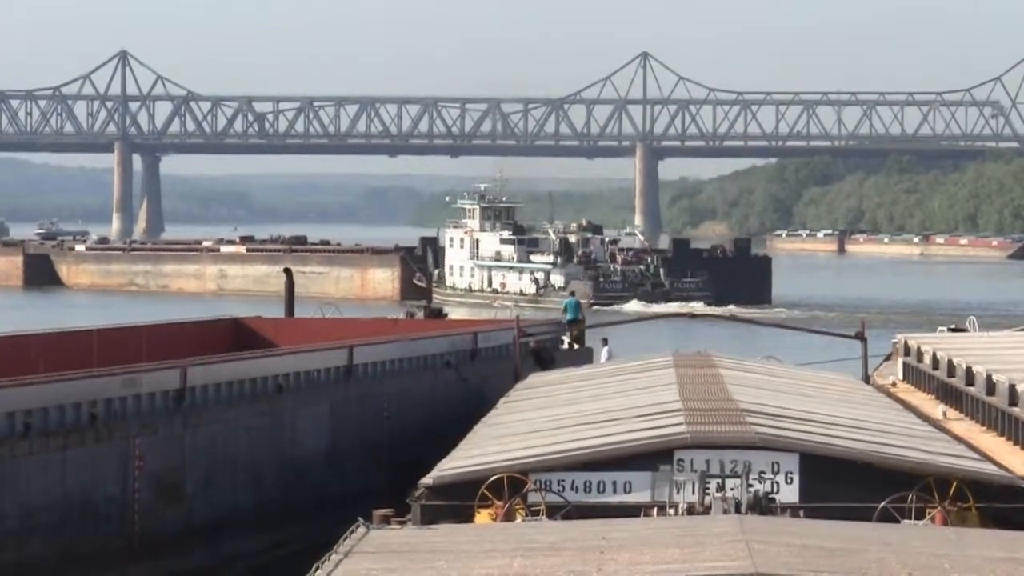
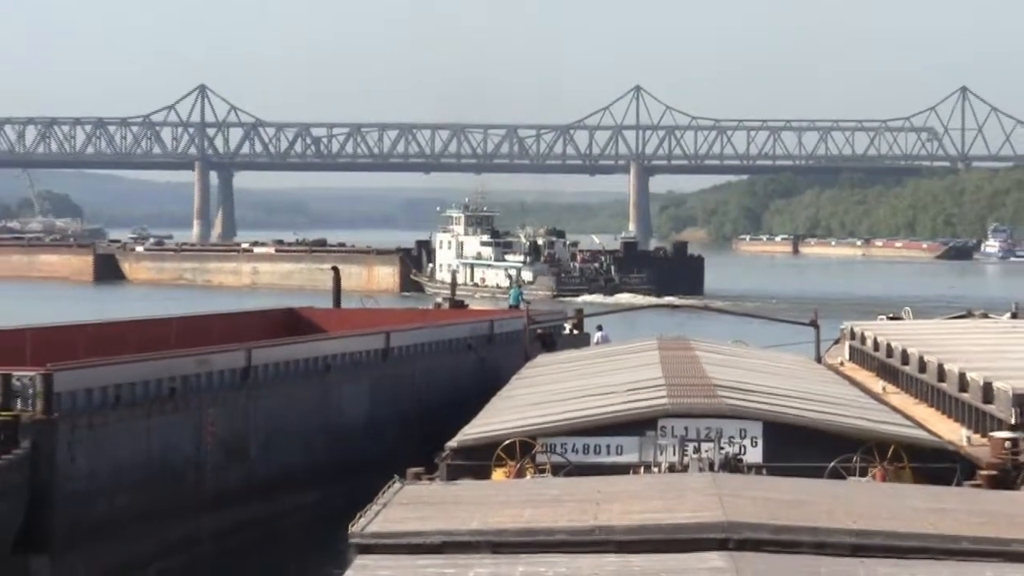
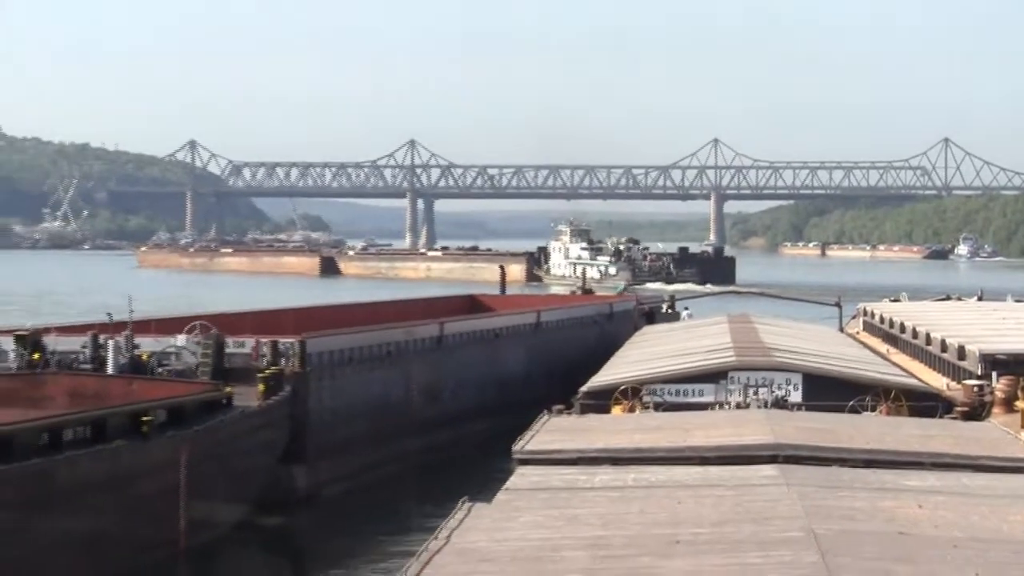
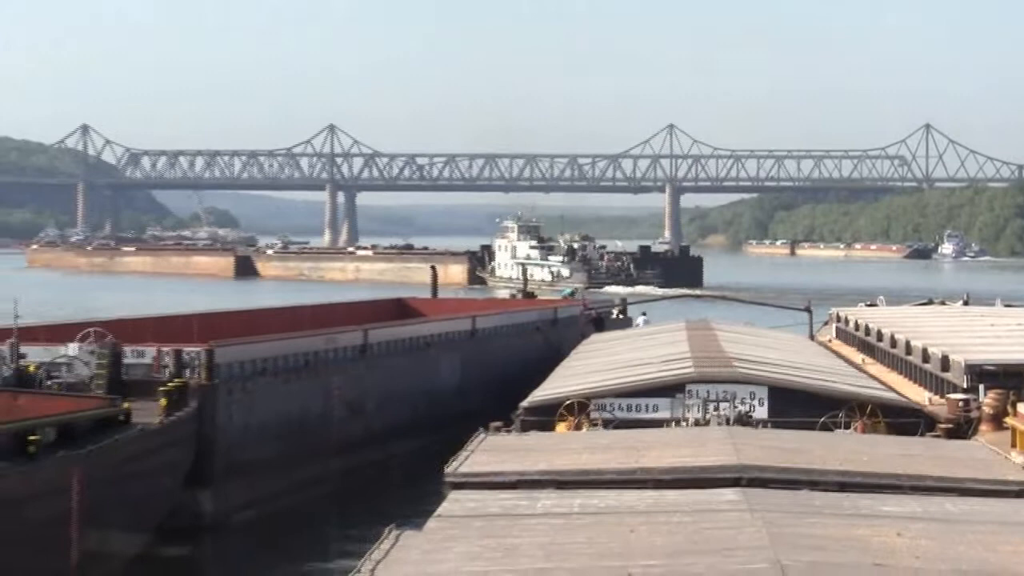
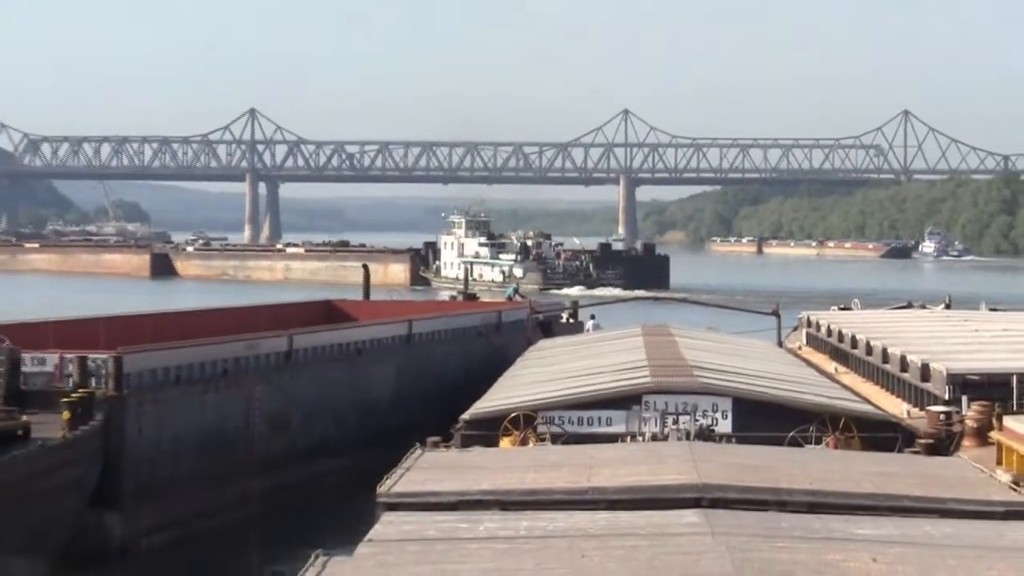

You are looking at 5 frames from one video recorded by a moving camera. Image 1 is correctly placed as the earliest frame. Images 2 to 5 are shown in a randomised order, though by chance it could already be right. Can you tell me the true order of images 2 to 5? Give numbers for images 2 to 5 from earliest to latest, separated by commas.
2, 5, 4, 3
